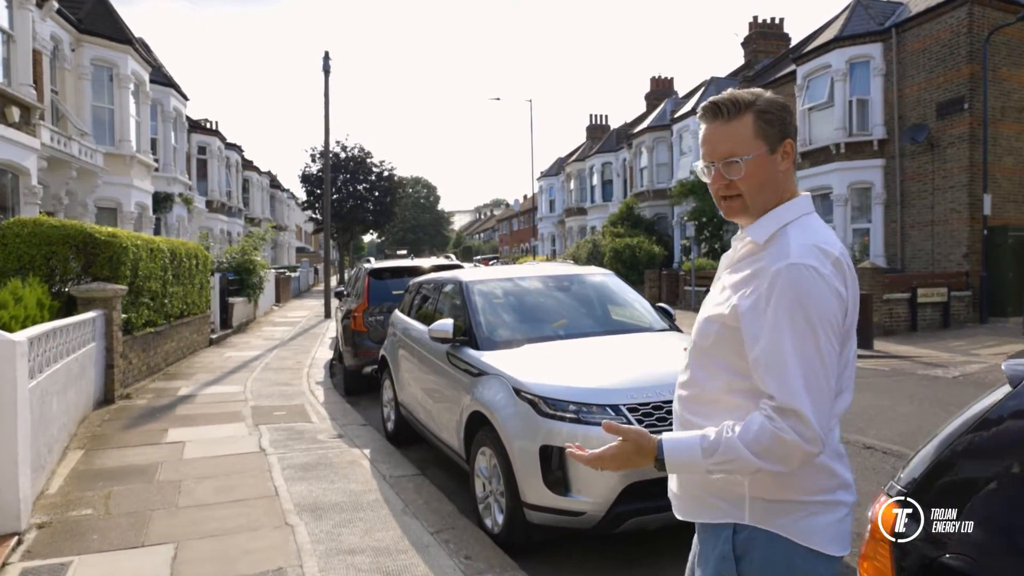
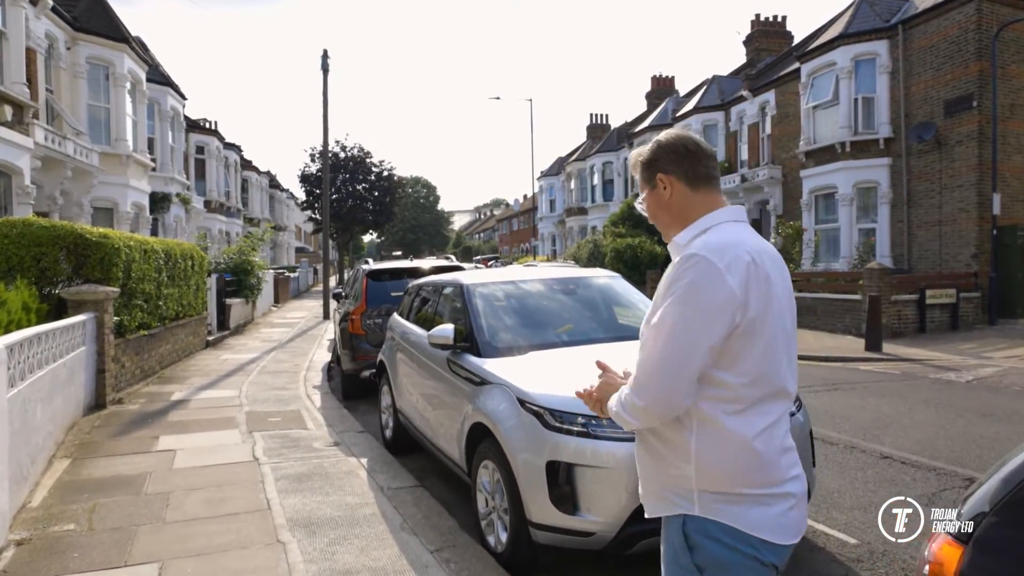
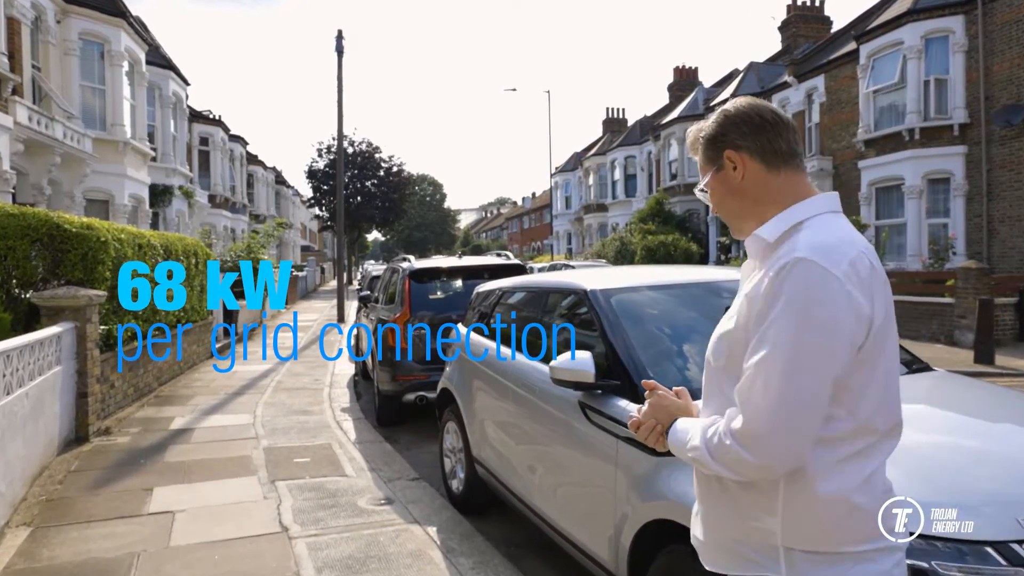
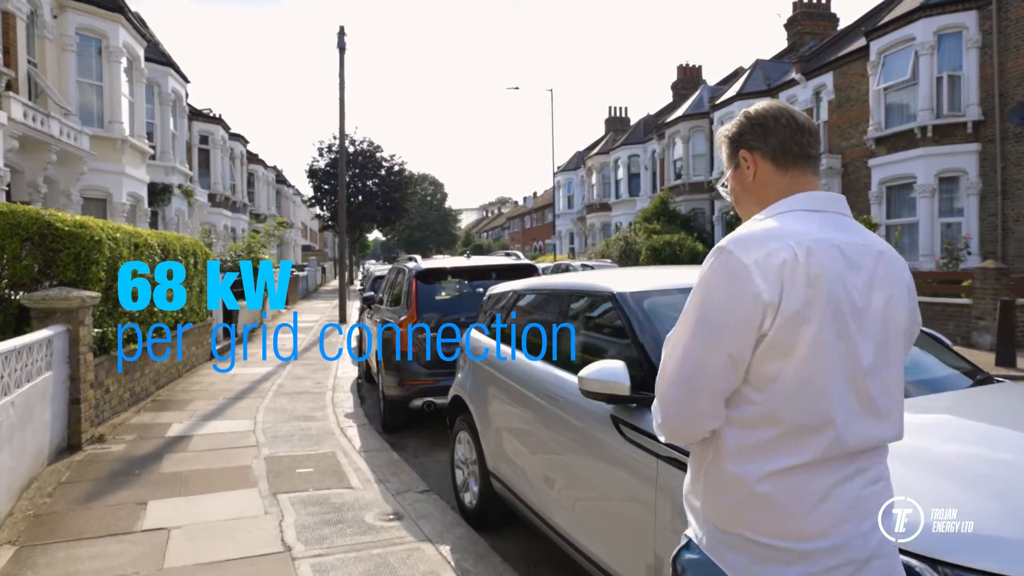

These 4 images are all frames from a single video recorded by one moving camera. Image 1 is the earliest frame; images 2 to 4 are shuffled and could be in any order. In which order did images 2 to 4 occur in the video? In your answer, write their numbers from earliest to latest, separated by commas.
2, 3, 4
